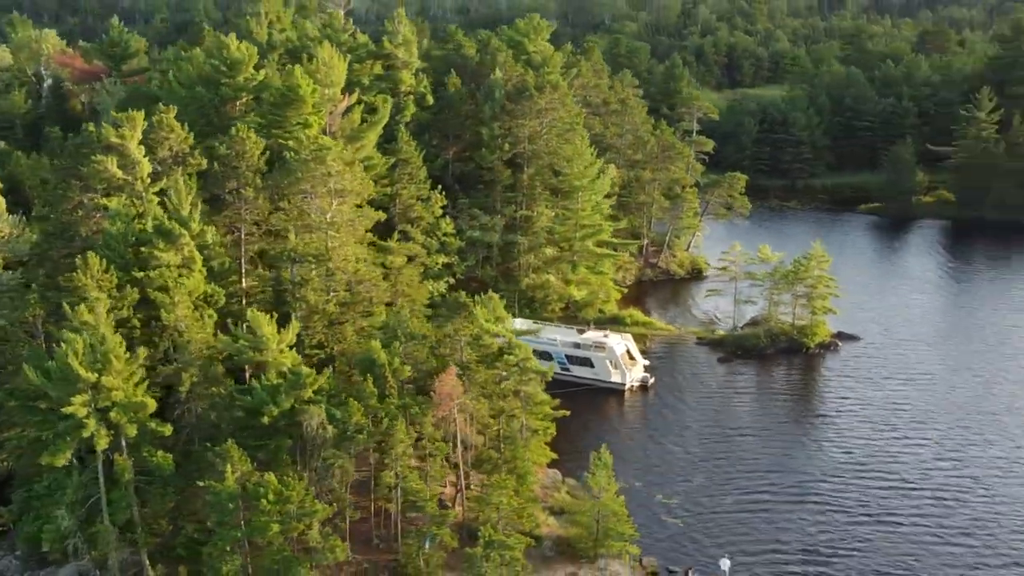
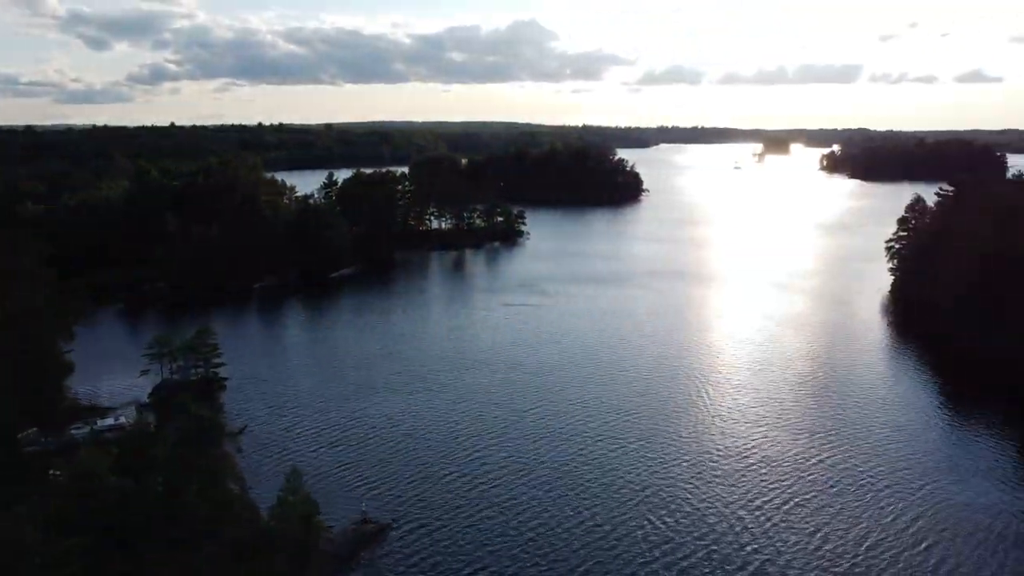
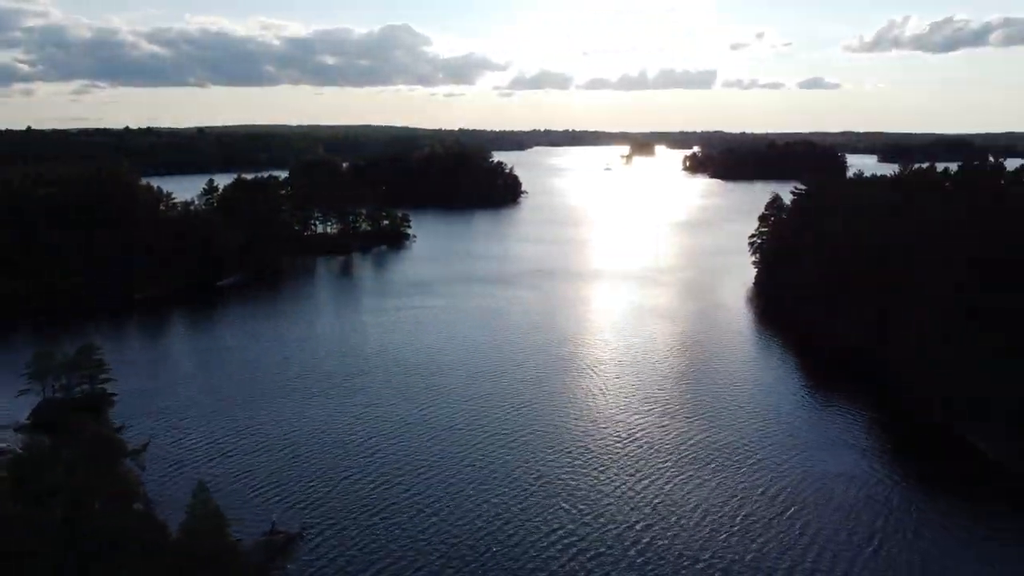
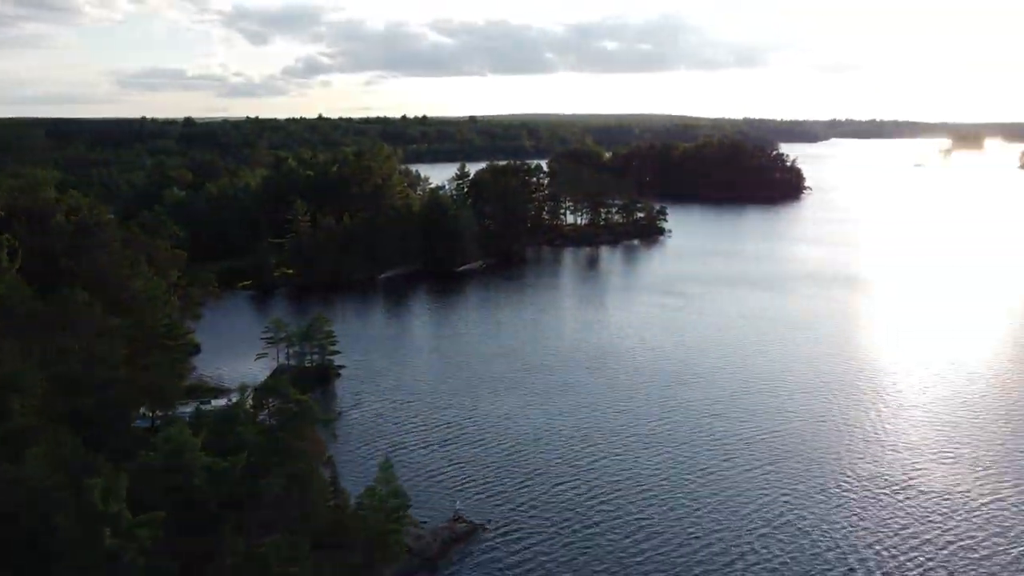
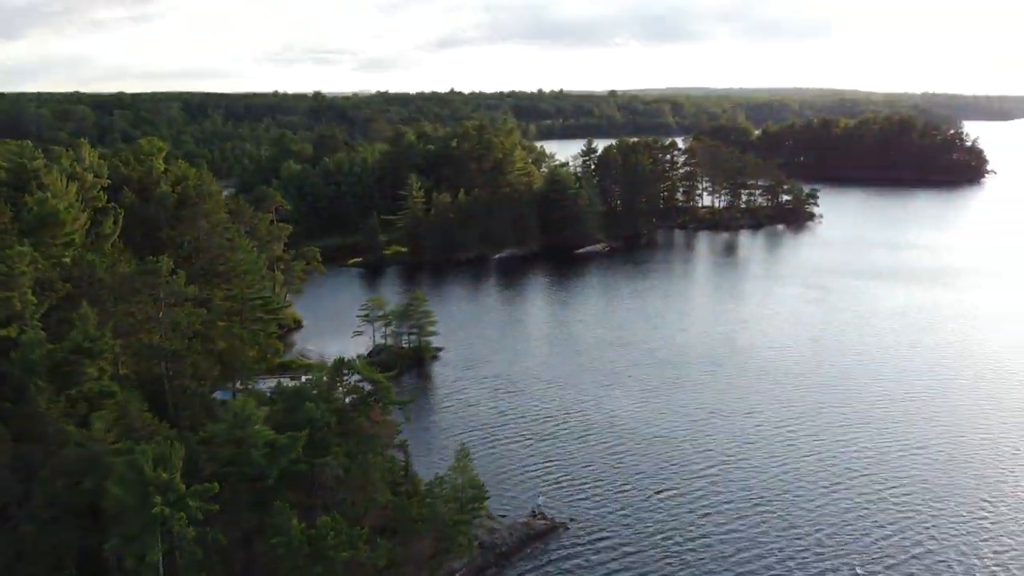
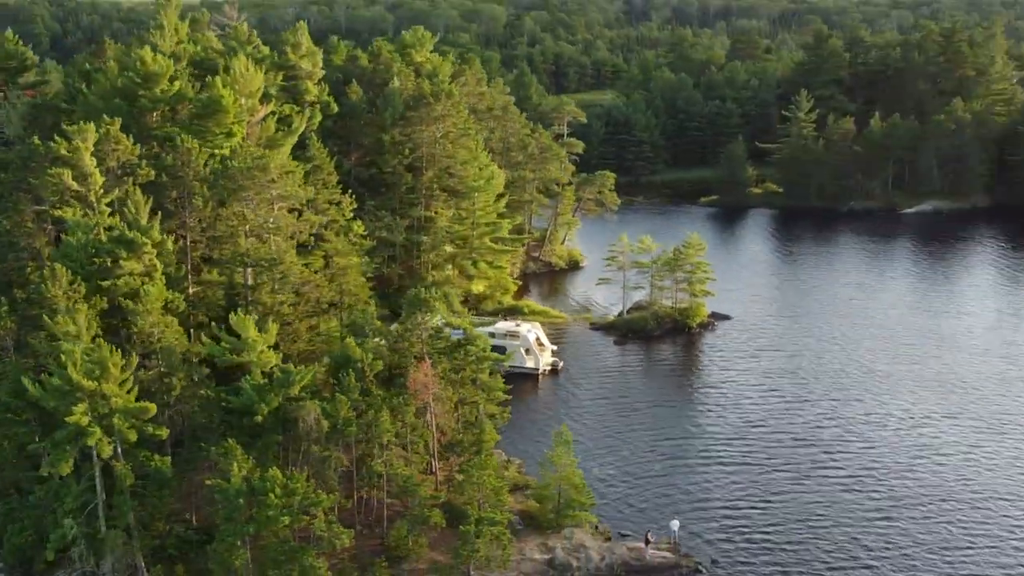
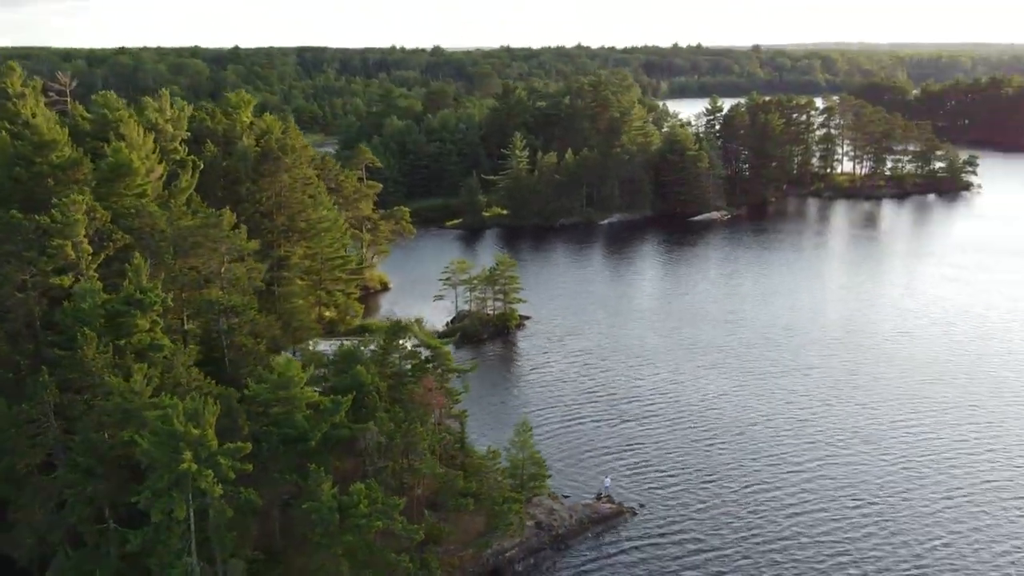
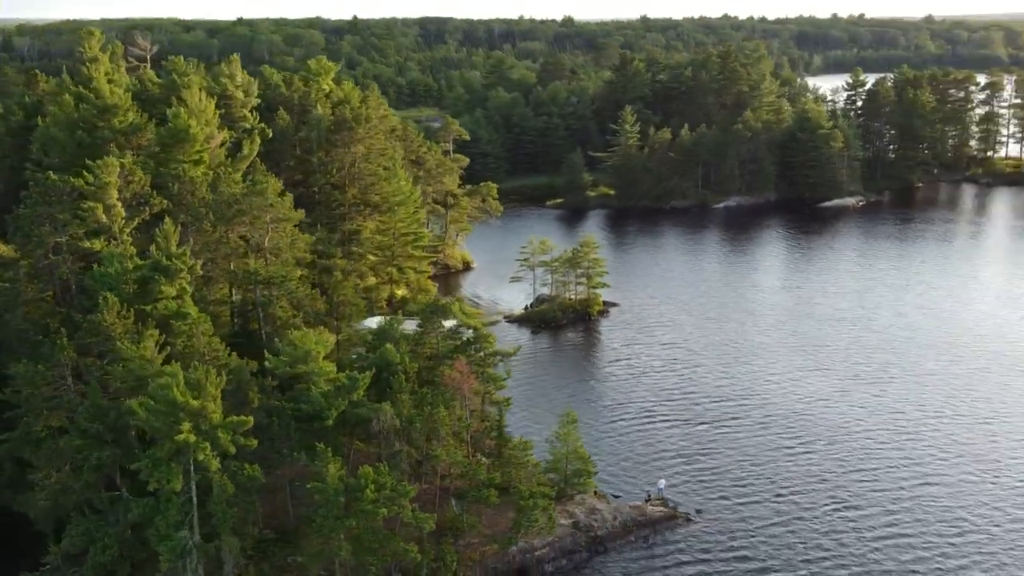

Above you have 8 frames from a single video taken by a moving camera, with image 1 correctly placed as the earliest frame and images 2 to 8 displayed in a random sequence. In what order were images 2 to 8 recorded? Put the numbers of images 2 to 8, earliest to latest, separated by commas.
6, 8, 7, 5, 4, 2, 3
